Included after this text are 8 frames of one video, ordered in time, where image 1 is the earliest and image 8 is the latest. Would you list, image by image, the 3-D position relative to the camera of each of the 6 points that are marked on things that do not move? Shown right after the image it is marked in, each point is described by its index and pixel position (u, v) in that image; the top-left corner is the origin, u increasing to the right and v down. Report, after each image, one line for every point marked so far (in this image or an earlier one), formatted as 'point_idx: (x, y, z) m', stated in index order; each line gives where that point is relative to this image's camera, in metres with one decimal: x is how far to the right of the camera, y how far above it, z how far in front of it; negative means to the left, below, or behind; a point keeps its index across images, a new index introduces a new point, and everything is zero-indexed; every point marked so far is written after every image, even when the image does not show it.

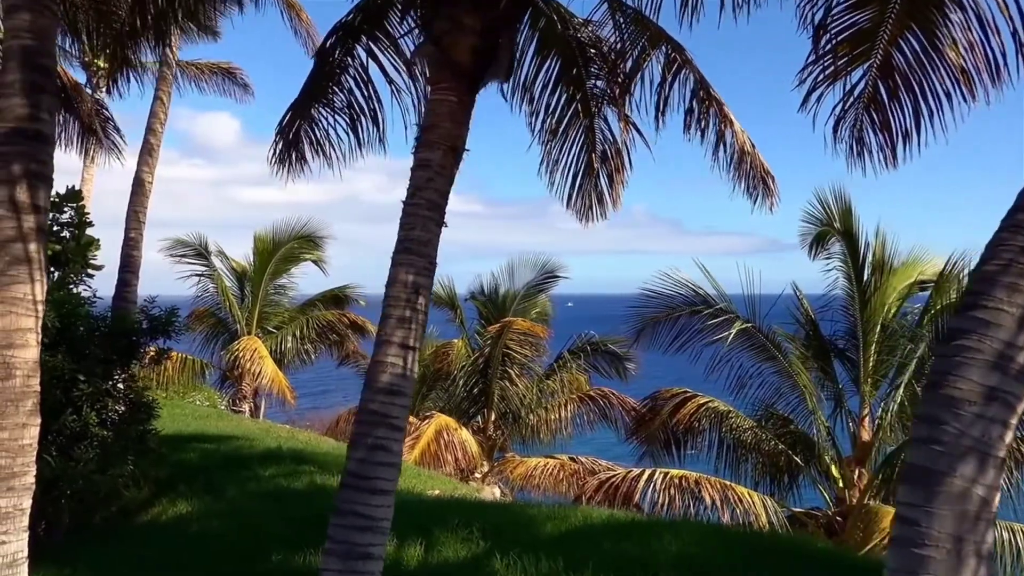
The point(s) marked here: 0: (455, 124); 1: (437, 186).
0: (-0.3, +0.8, +4.4) m
1: (-0.4, +0.5, +4.3) m
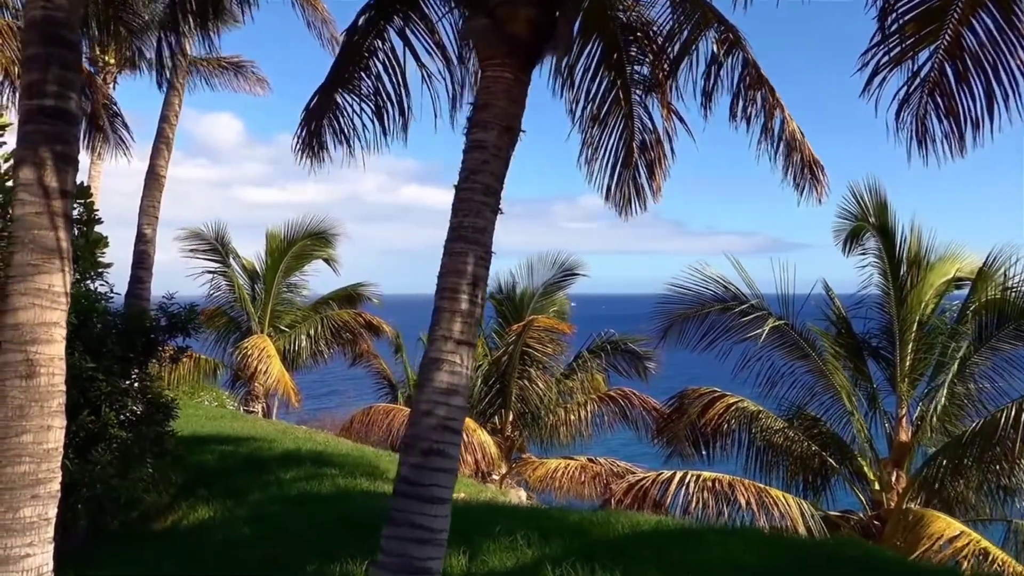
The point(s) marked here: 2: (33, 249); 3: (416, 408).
0: (0.0, +0.9, +4.1) m
1: (-0.1, +0.5, +4.0) m
2: (-2.1, +0.2, +3.8) m
3: (-0.4, -0.5, +3.7) m
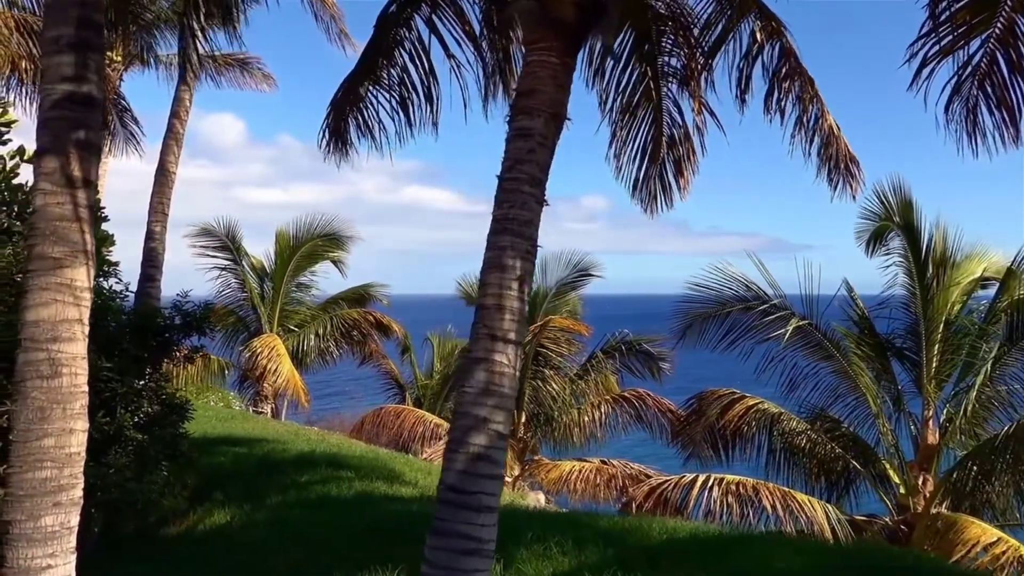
0: (+0.2, +0.9, +3.9) m
1: (+0.1, +0.6, +3.8) m
2: (-1.9, +0.2, +3.6) m
3: (-0.2, -0.5, +3.5) m
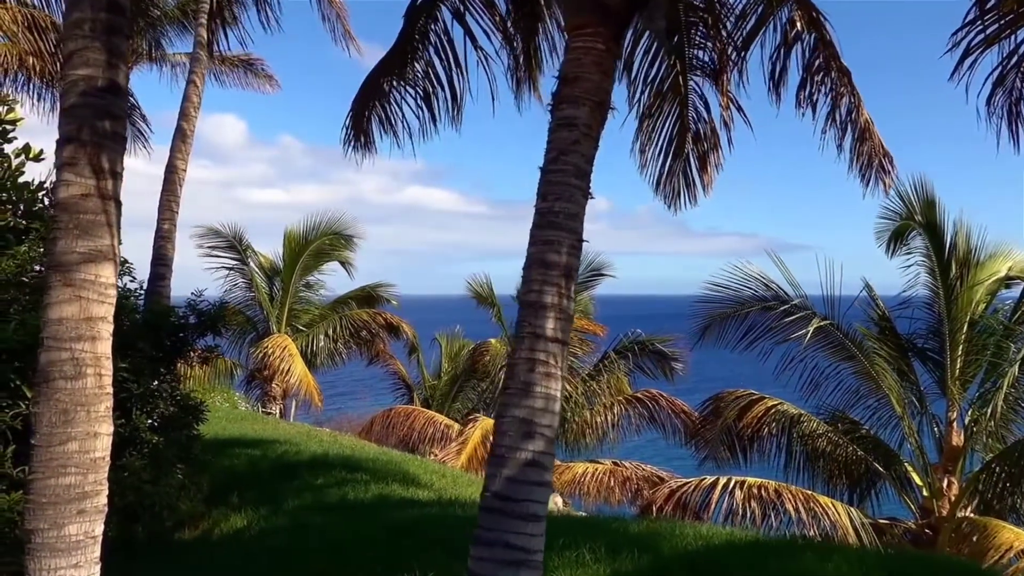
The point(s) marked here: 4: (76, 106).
0: (+0.4, +0.9, +3.7) m
1: (+0.3, +0.6, +3.6) m
2: (-1.7, +0.2, +3.4) m
3: (0.0, -0.5, +3.3) m
4: (-1.7, +0.7, +3.5) m
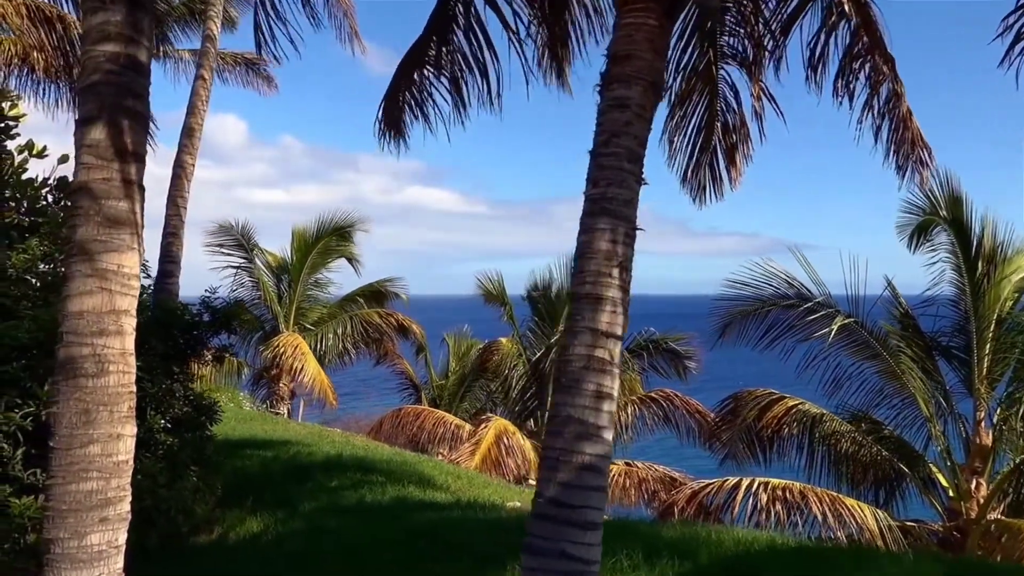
0: (+0.6, +0.9, +3.5) m
1: (+0.5, +0.6, +3.4) m
2: (-1.5, +0.2, +3.2) m
3: (+0.2, -0.5, +3.1) m
4: (-1.5, +0.8, +3.2) m
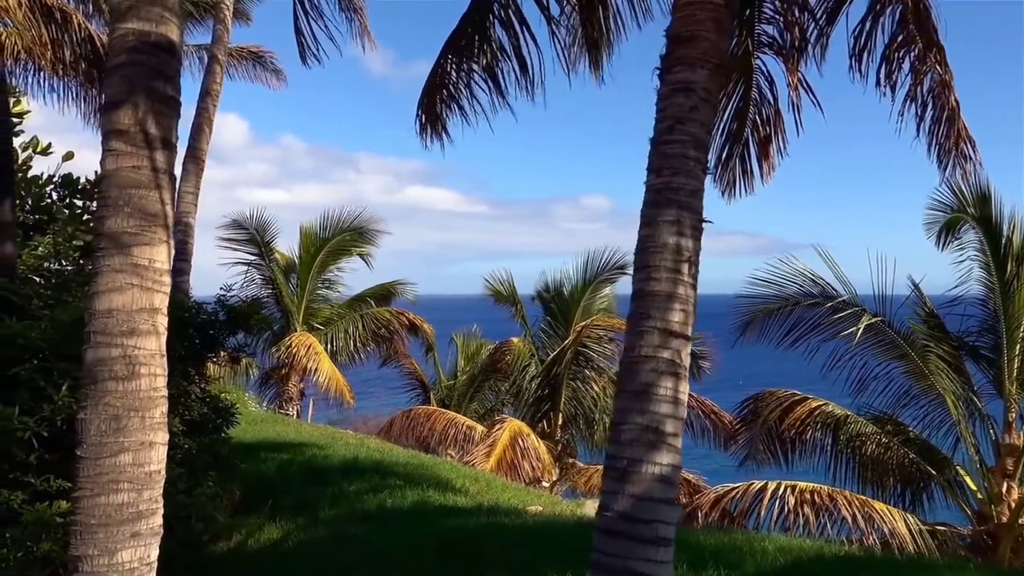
0: (+0.8, +0.9, +3.3) m
1: (+0.7, +0.6, +3.2) m
2: (-1.3, +0.2, +2.9) m
3: (+0.4, -0.4, +2.9) m
4: (-1.3, +0.8, +3.0) m
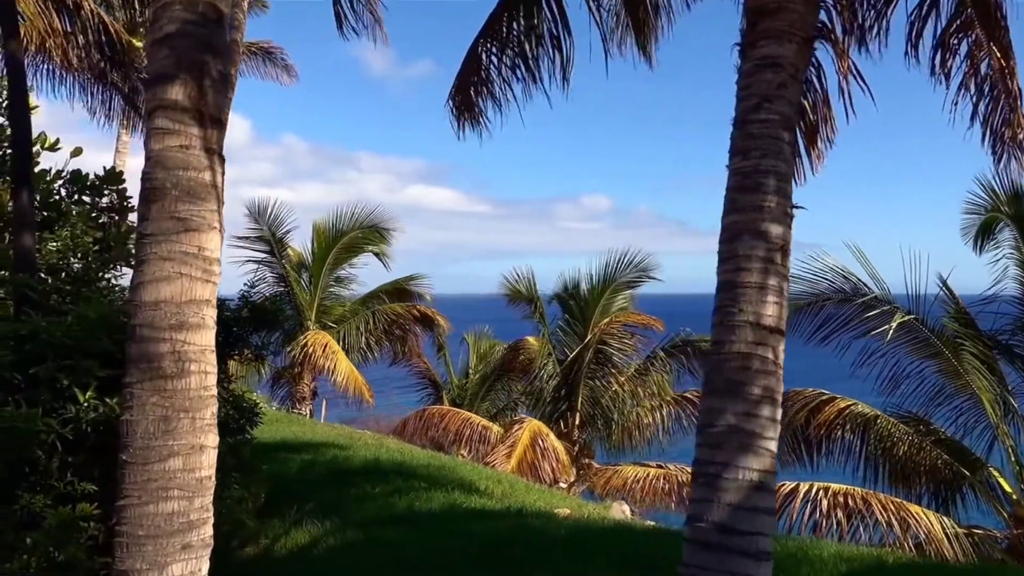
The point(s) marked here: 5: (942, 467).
0: (+1.0, +1.0, +3.0) m
1: (+0.9, +0.7, +2.9) m
2: (-1.0, +0.3, +2.7) m
3: (+0.6, -0.4, +2.7) m
4: (-1.1, +0.8, +2.8) m
5: (+4.7, -1.9, +9.5) m
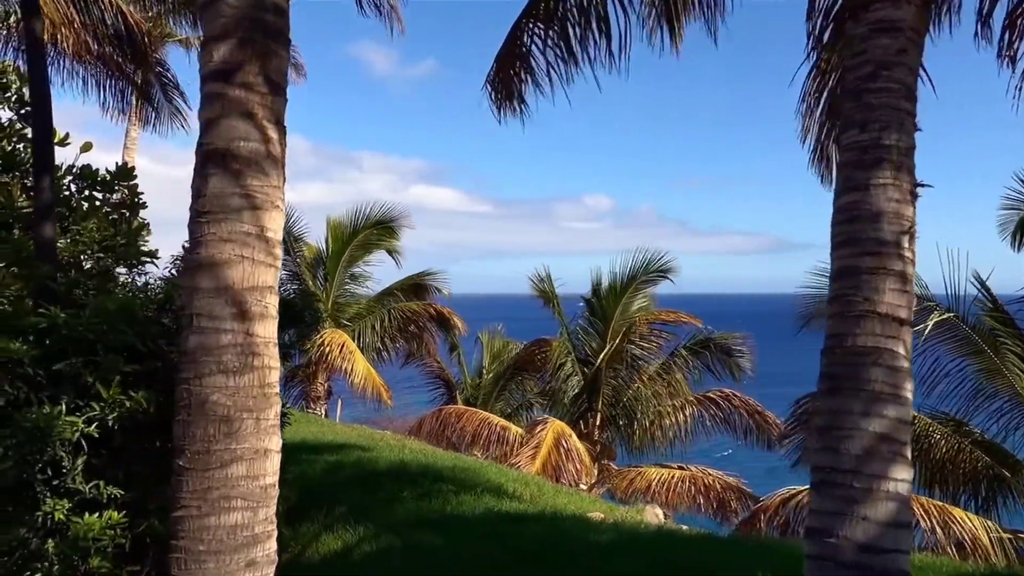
0: (+1.3, +1.0, +2.7) m
1: (+1.2, +0.7, +2.7) m
2: (-0.8, +0.3, +2.4) m
3: (+0.9, -0.4, +2.4) m
4: (-0.8, +0.8, +2.5) m
5: (+5.0, -1.9, +9.2) m
